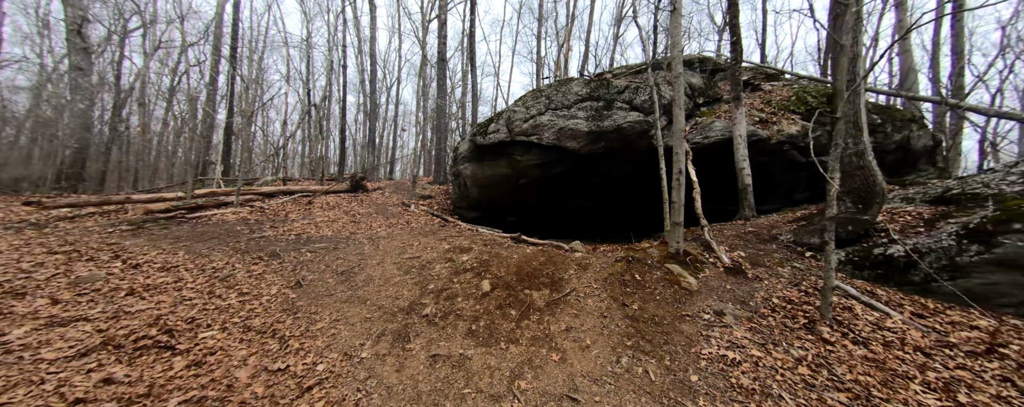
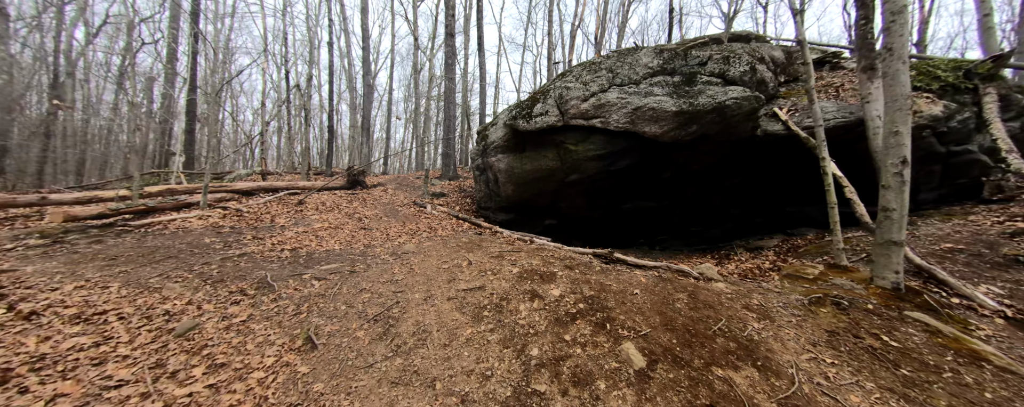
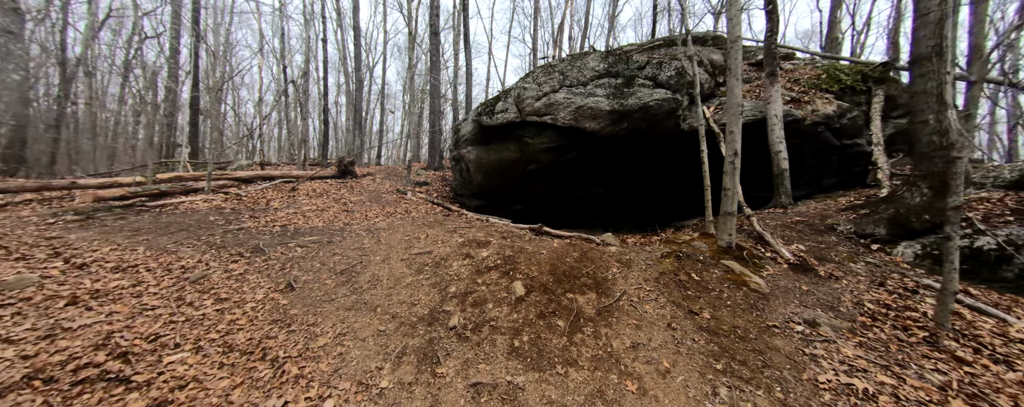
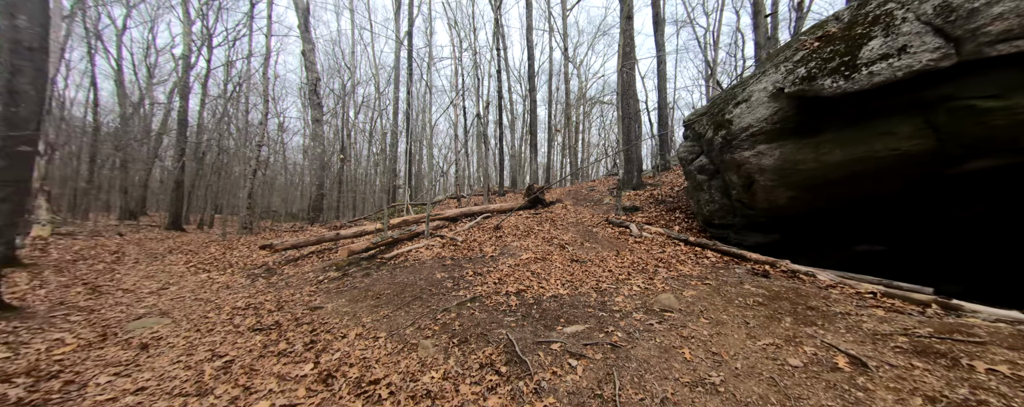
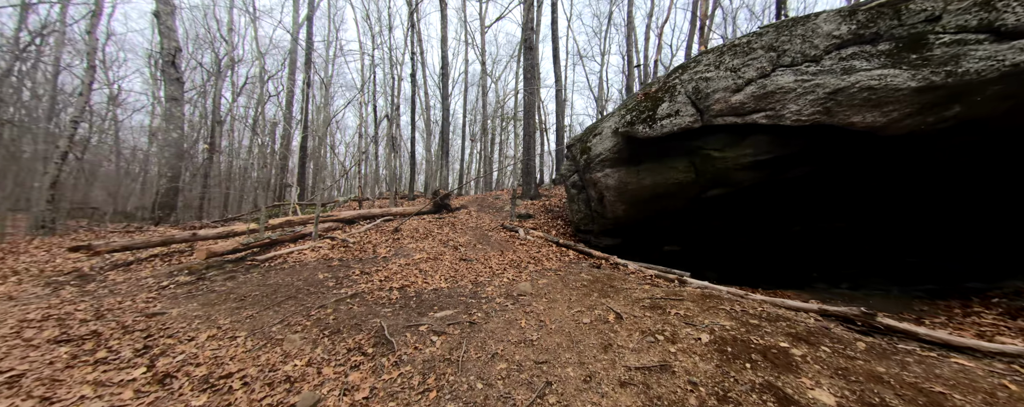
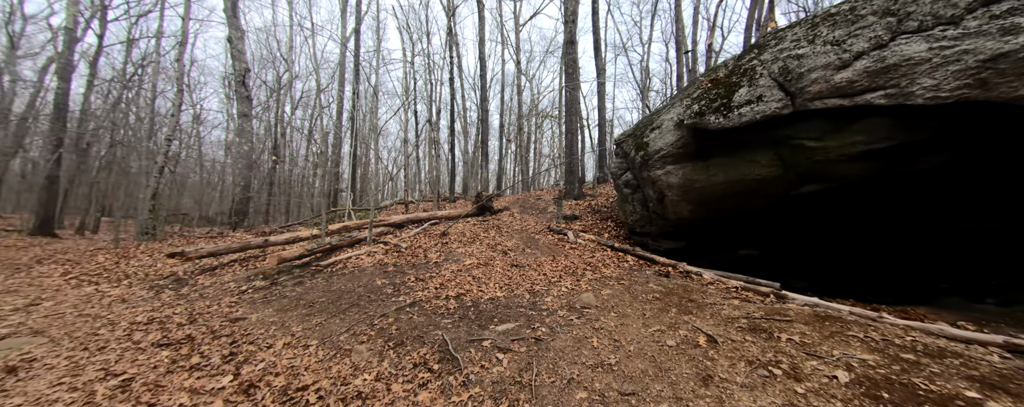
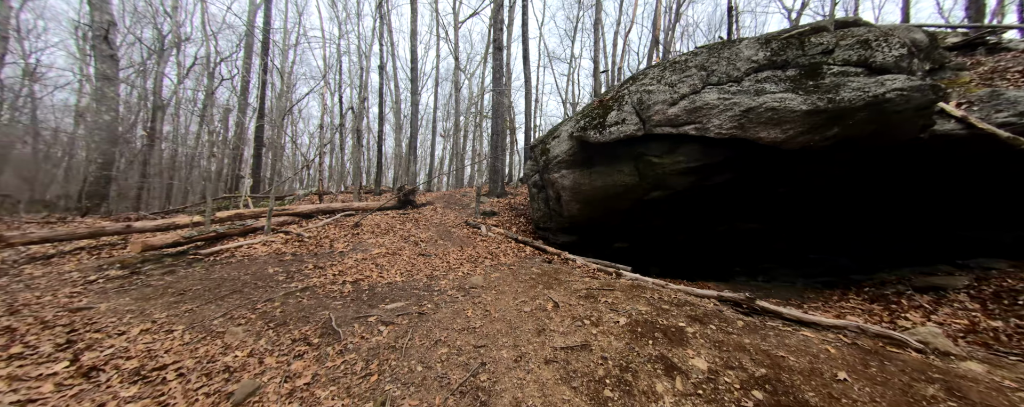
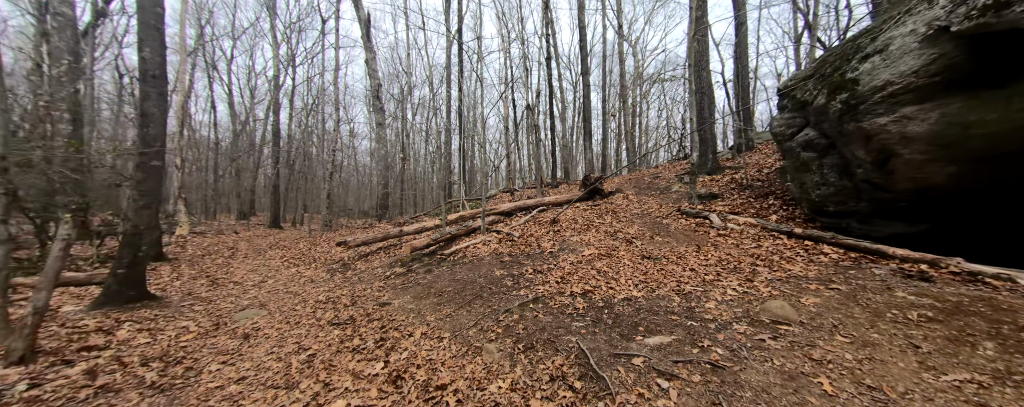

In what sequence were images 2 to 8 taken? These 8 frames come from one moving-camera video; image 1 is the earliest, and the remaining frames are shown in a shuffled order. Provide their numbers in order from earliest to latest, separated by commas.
3, 2, 7, 5, 6, 4, 8
